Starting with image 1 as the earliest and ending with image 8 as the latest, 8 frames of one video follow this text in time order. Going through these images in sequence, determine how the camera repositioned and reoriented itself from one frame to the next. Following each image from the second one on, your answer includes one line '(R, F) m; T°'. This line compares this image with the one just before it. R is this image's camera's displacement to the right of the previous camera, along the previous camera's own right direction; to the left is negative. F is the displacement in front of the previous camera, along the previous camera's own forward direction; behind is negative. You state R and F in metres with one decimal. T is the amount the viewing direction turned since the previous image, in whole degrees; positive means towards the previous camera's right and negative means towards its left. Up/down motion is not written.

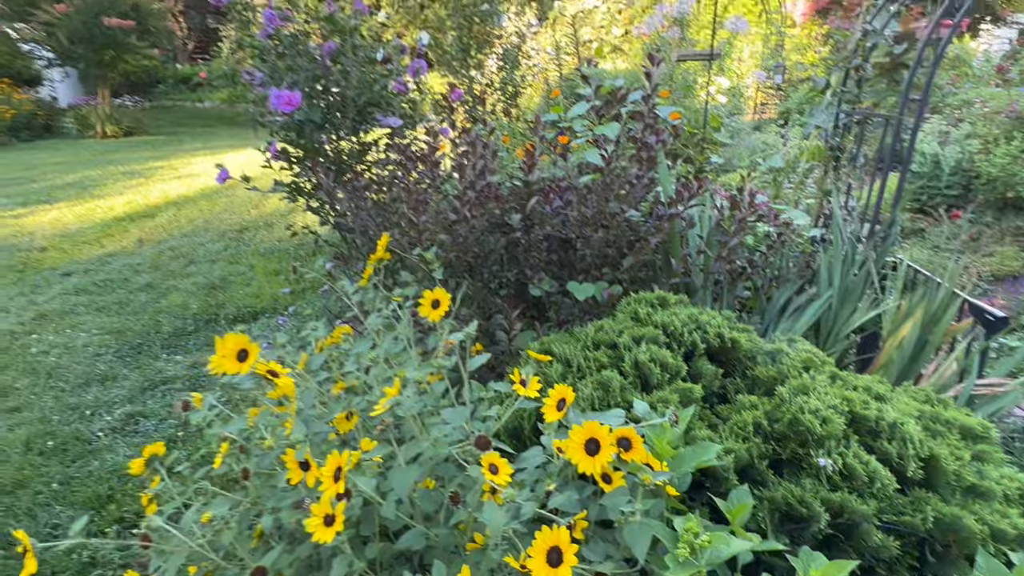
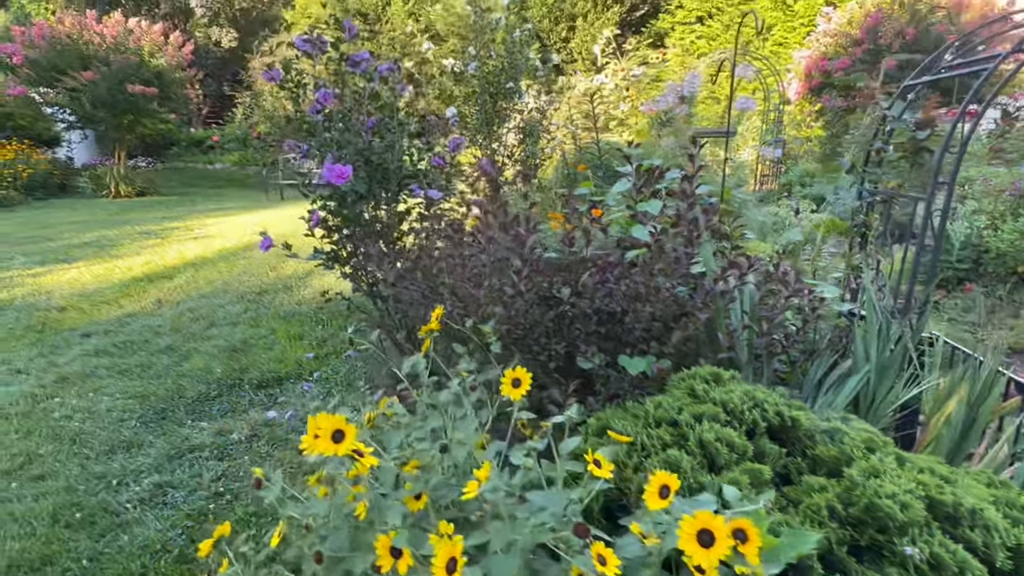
(-0.2, 0.0) m; 0°
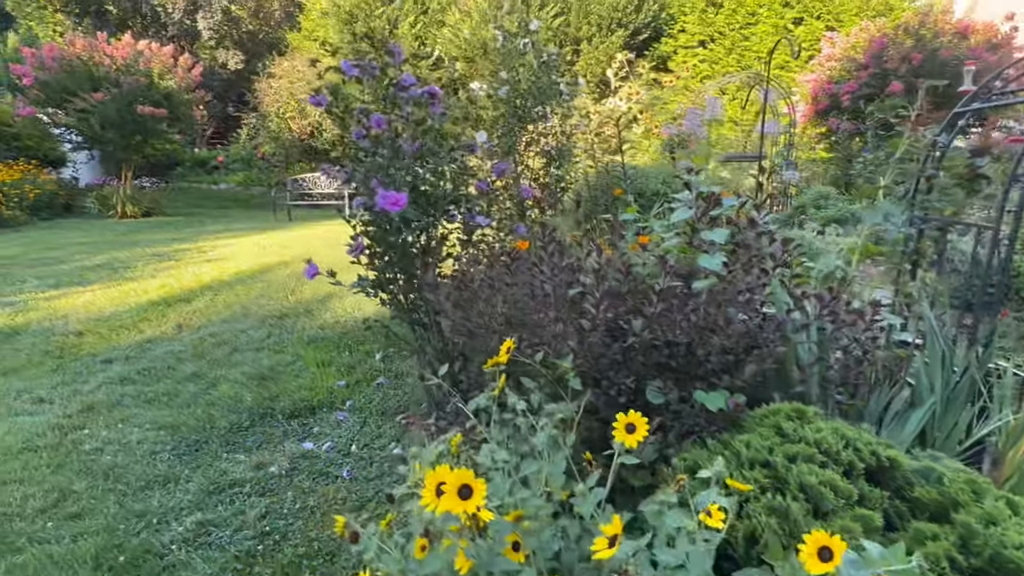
(-0.2, +0.1) m; 0°
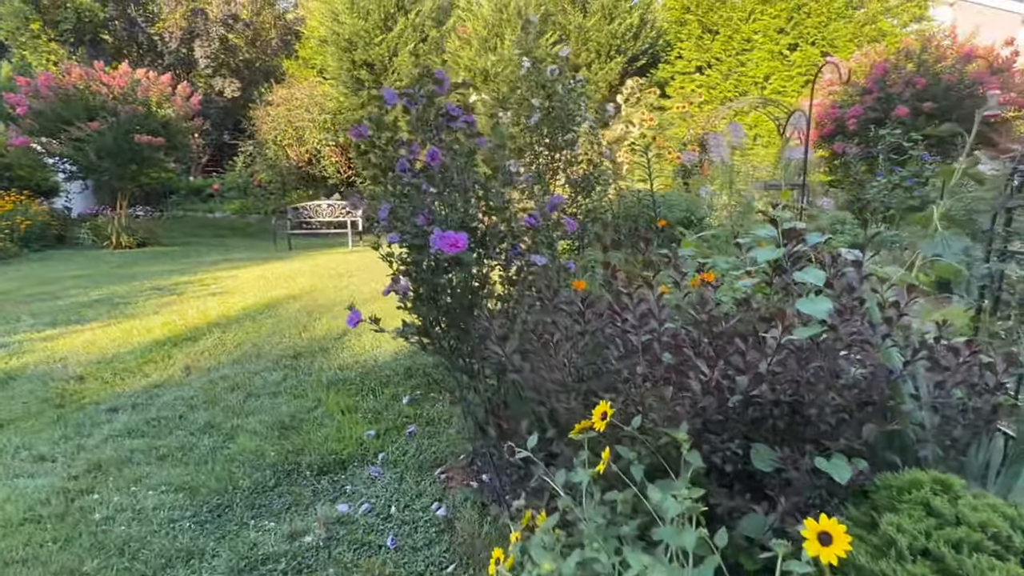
(-0.2, +0.2) m; +1°
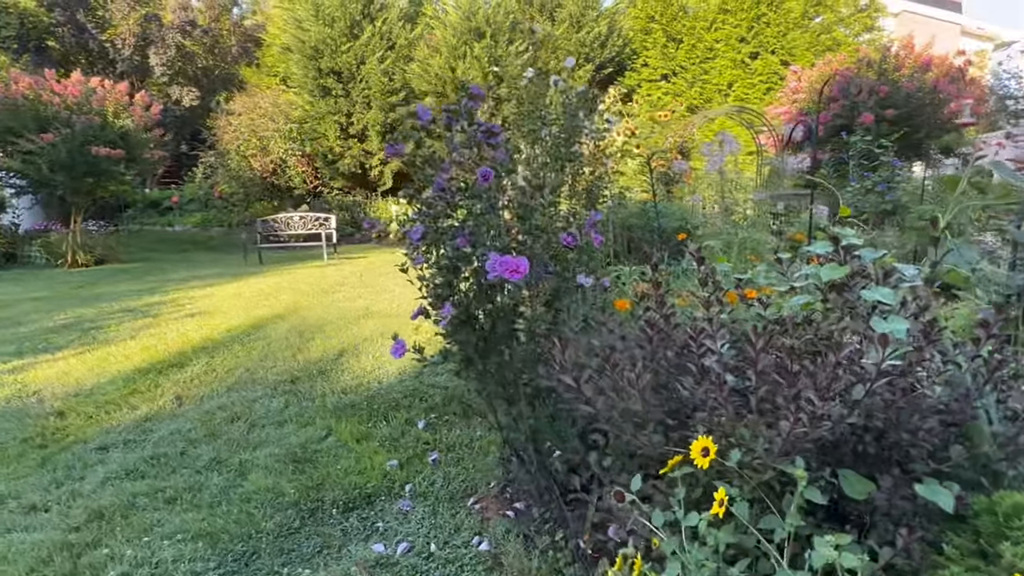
(-0.3, +0.1) m; +4°
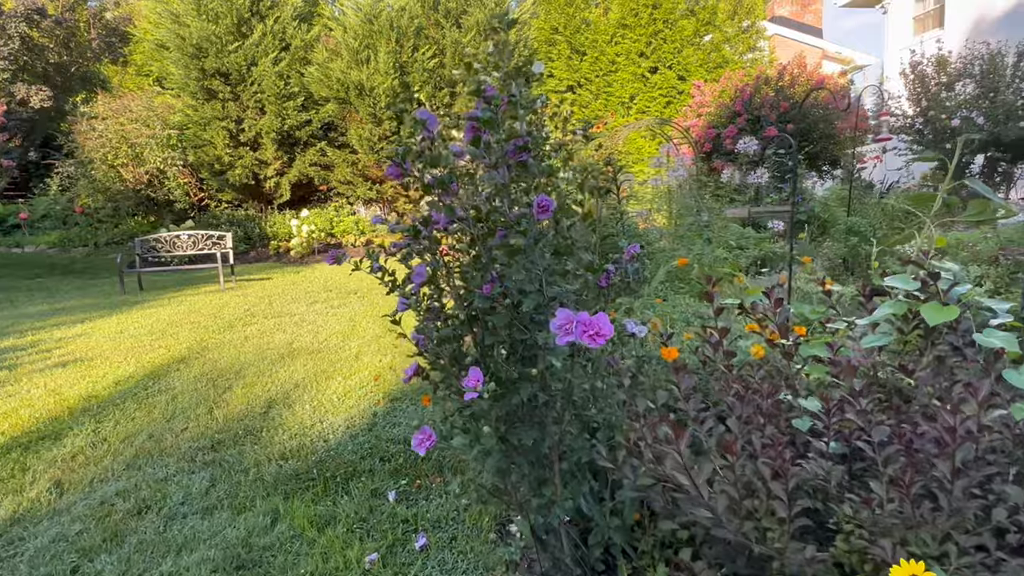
(-0.4, +0.4) m; +10°
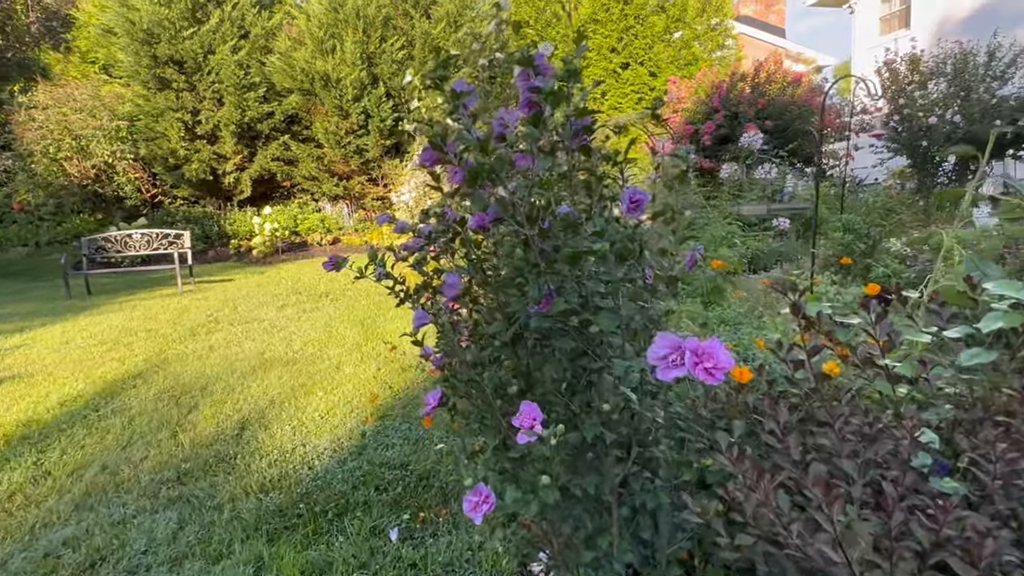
(-0.2, +0.3) m; +4°
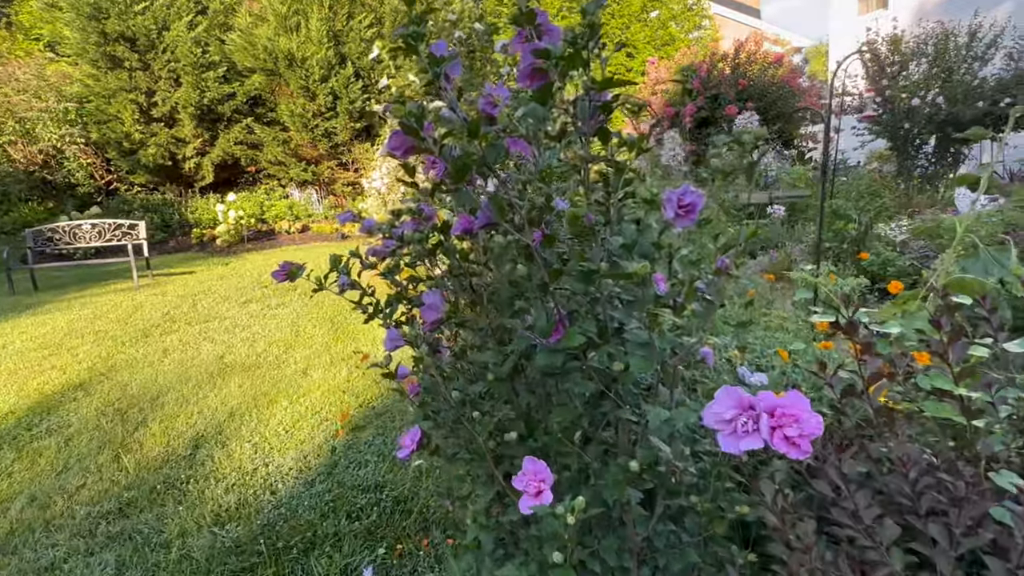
(0.0, +0.3) m; +2°
